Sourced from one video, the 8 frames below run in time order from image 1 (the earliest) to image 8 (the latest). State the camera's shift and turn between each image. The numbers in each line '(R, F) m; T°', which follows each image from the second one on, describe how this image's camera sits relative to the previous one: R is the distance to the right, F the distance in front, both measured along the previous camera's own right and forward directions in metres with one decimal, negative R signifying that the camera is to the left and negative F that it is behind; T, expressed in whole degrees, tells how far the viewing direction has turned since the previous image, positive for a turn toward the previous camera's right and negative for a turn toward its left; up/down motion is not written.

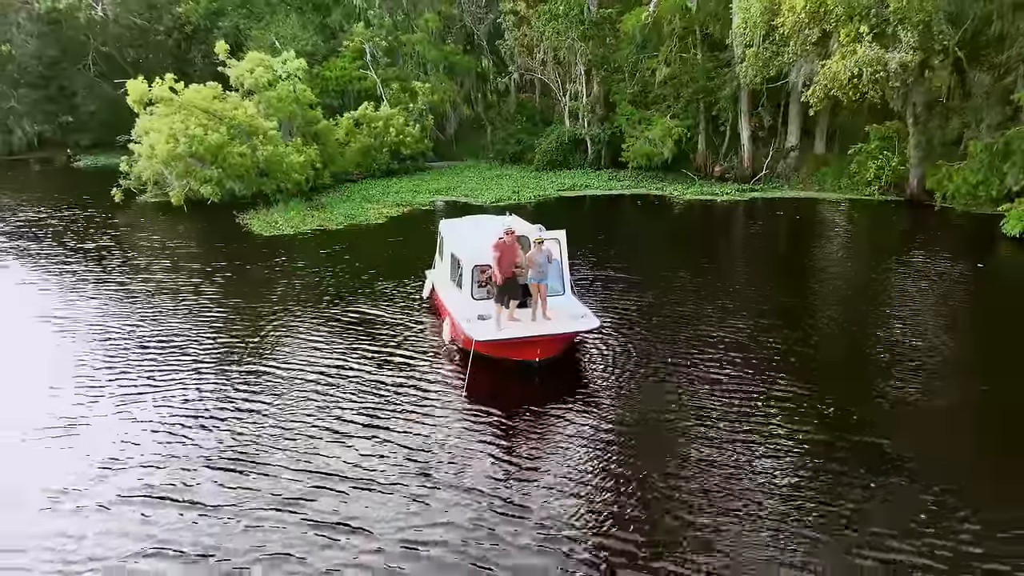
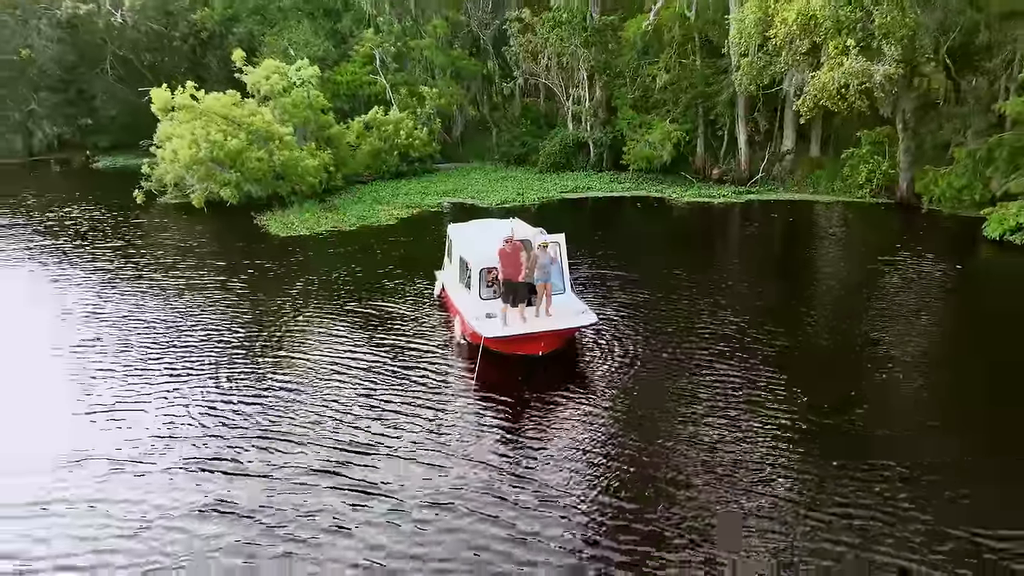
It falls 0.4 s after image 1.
(0.0, -1.1) m; 0°
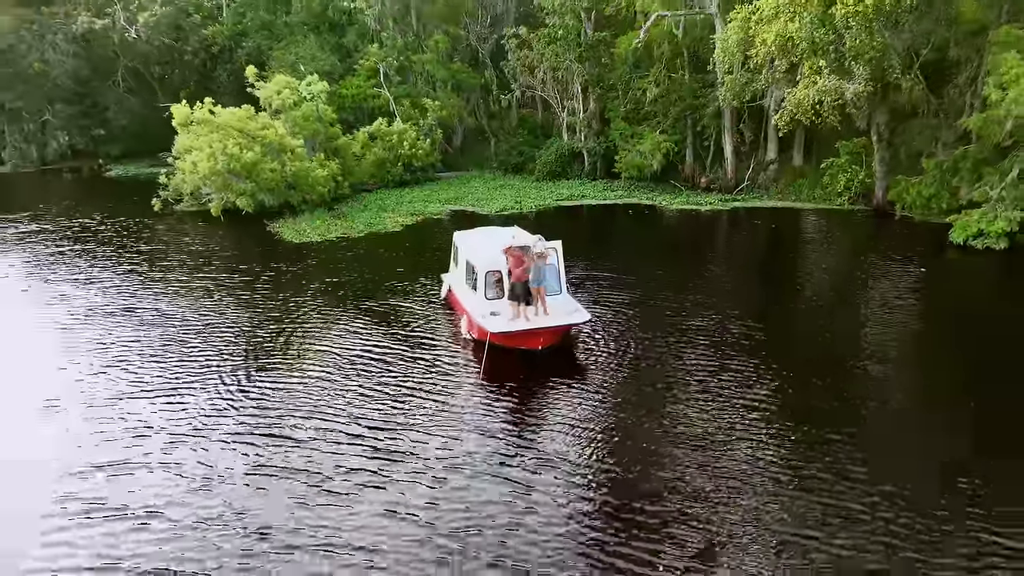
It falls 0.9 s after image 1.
(-0.1, -1.6) m; 0°
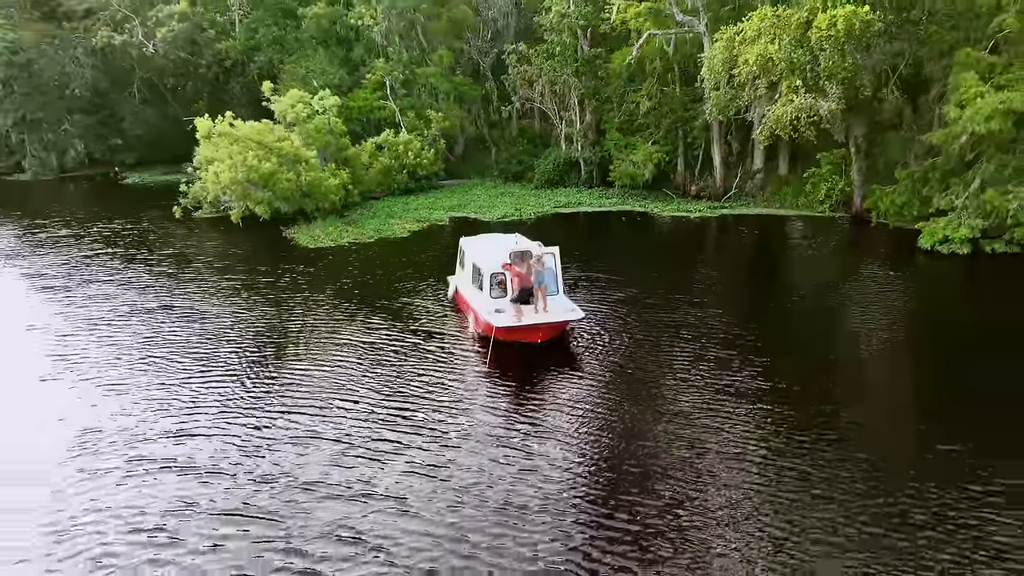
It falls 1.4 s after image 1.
(-0.1, -1.8) m; 0°
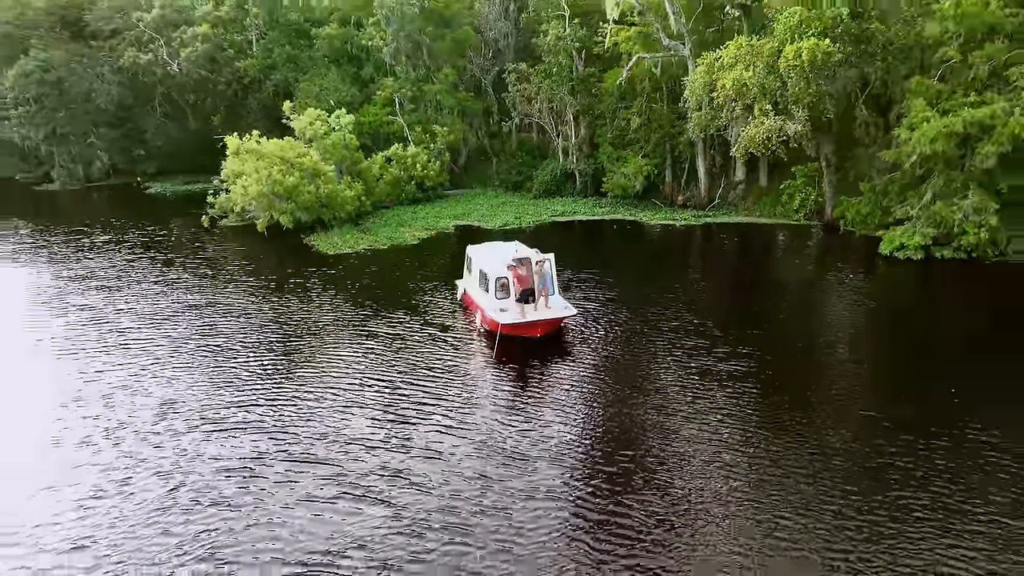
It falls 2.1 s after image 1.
(-0.1, -2.8) m; 0°
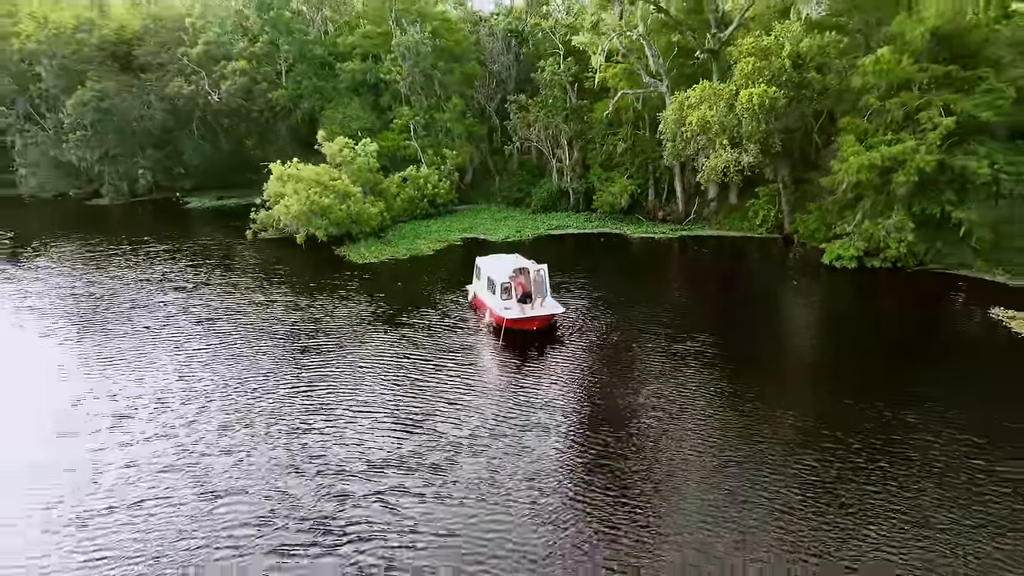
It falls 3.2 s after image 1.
(0.0, -5.4) m; 0°
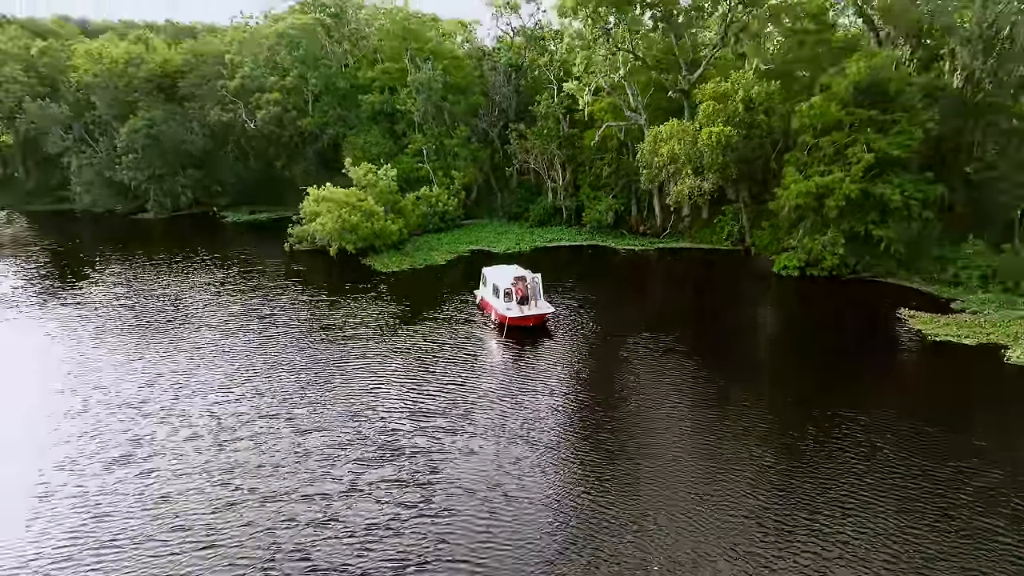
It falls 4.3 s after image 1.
(0.0, -6.4) m; 0°
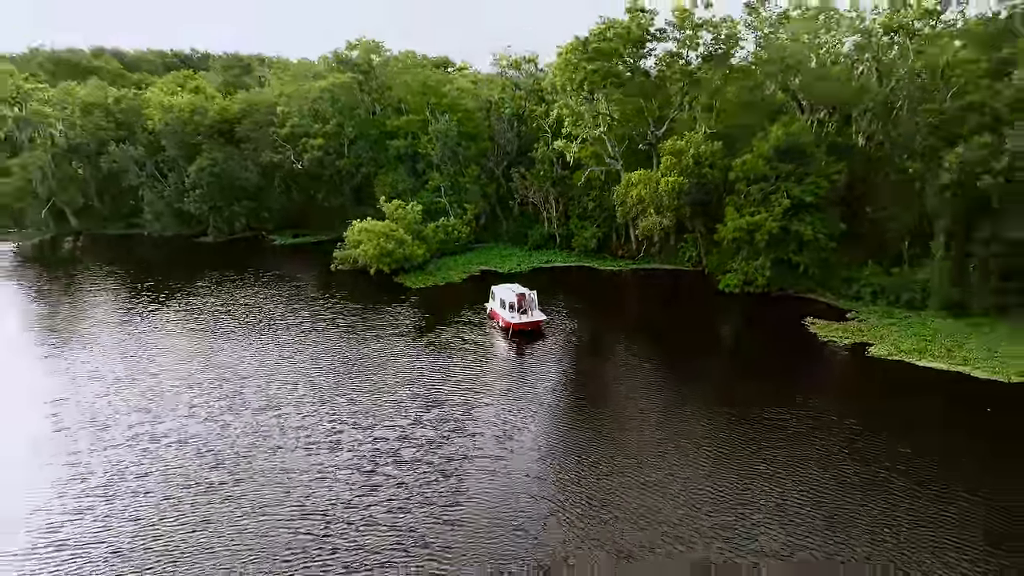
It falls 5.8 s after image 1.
(-0.1, -10.9) m; 0°
